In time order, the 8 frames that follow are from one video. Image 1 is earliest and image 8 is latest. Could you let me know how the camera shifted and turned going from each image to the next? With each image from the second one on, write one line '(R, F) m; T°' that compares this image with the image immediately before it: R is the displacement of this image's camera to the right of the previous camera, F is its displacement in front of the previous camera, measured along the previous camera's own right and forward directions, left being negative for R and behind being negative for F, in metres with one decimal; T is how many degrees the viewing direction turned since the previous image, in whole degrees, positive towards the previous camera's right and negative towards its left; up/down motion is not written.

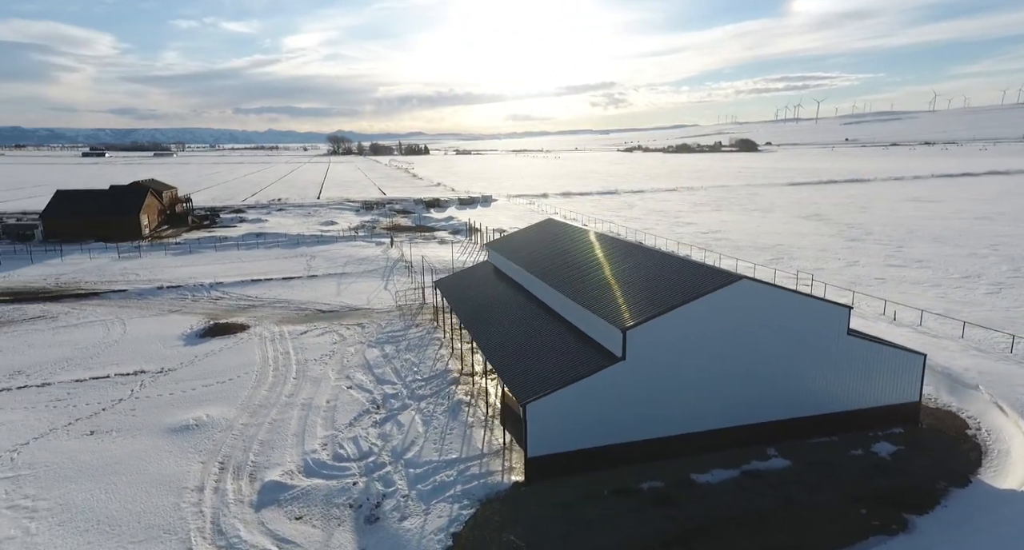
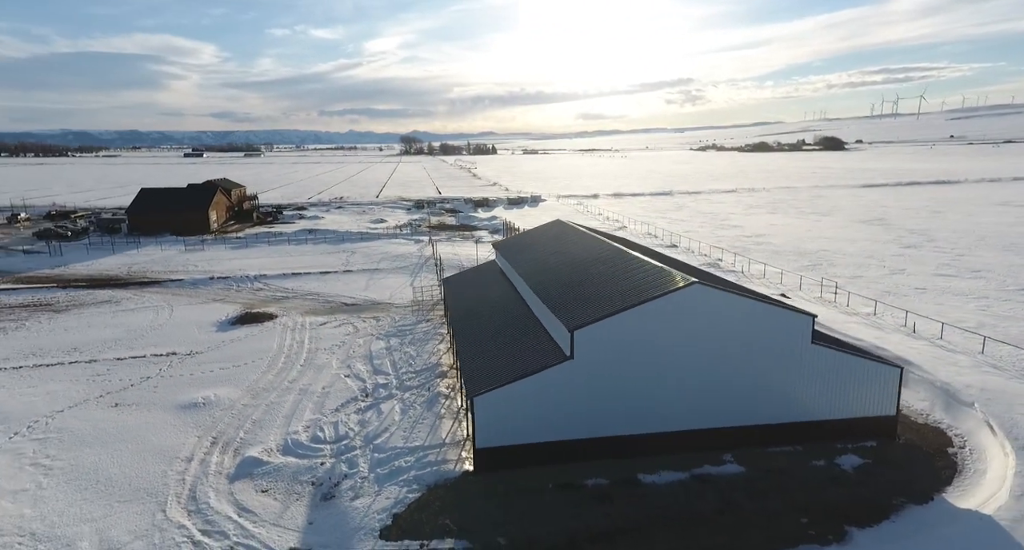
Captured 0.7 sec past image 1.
(+2.3, -0.4) m; -7°
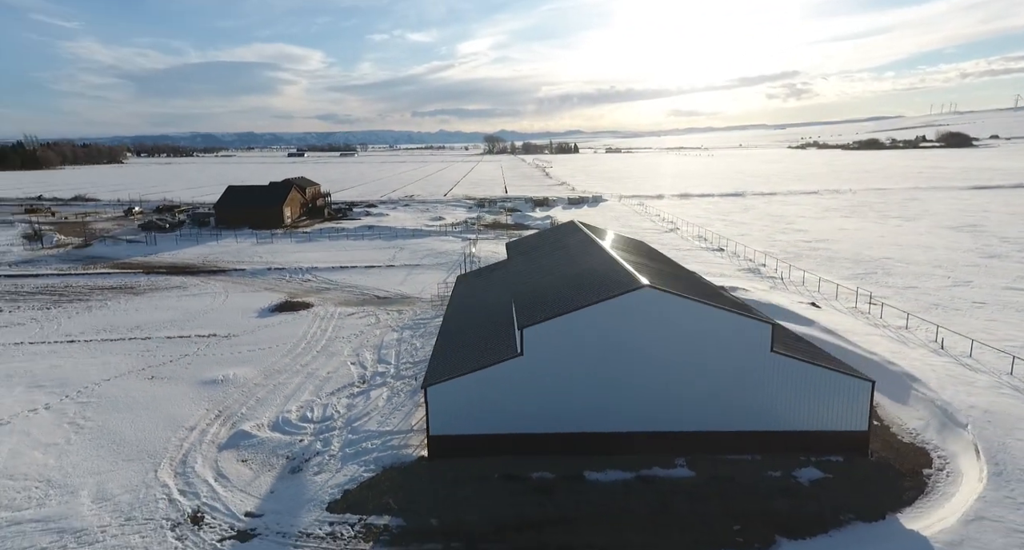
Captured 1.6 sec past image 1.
(+2.7, -0.4) m; -8°
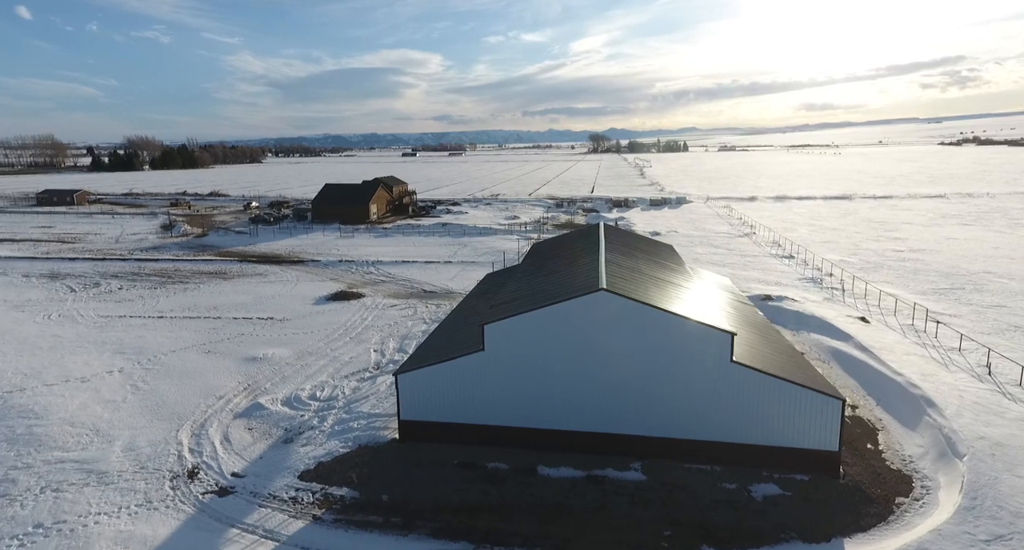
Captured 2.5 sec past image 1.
(+3.1, -0.3) m; -11°
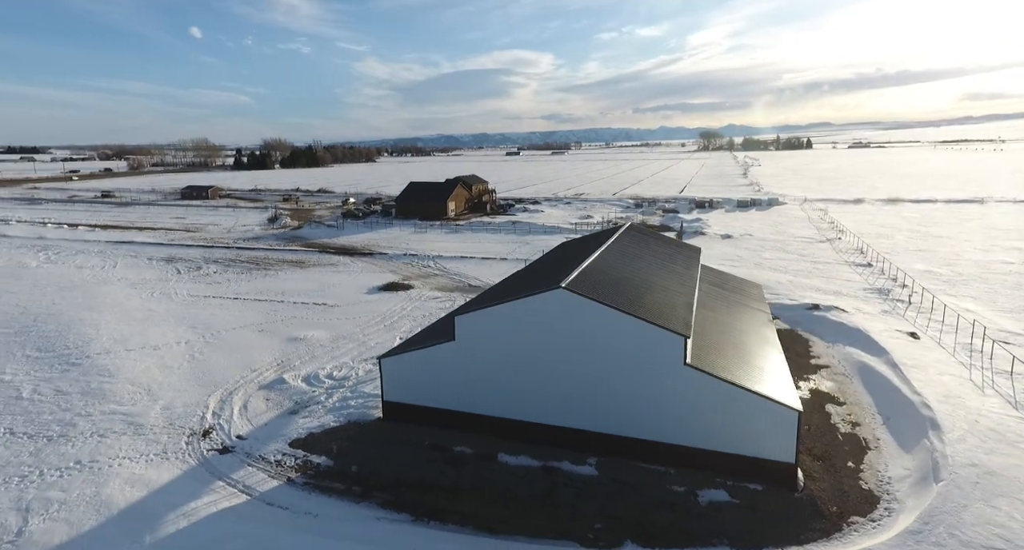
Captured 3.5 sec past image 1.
(+3.0, -0.4) m; -10°
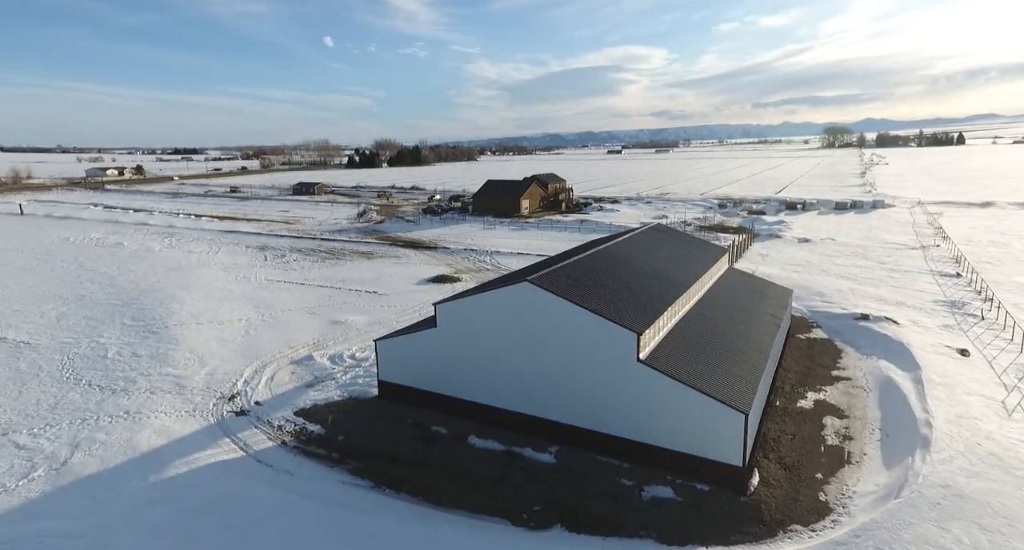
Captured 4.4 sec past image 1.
(+3.0, -0.4) m; -10°
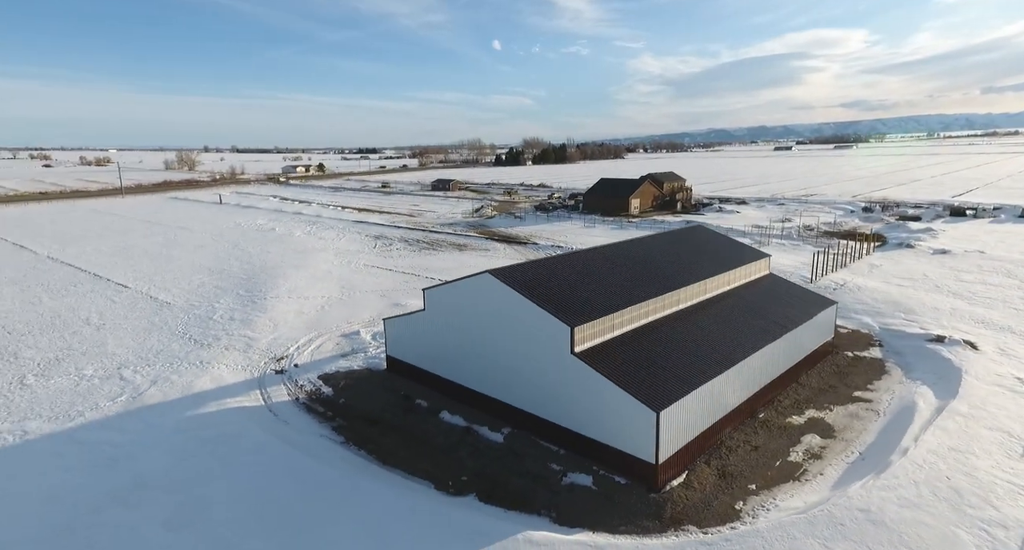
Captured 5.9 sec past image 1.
(+4.5, -0.4) m; -15°
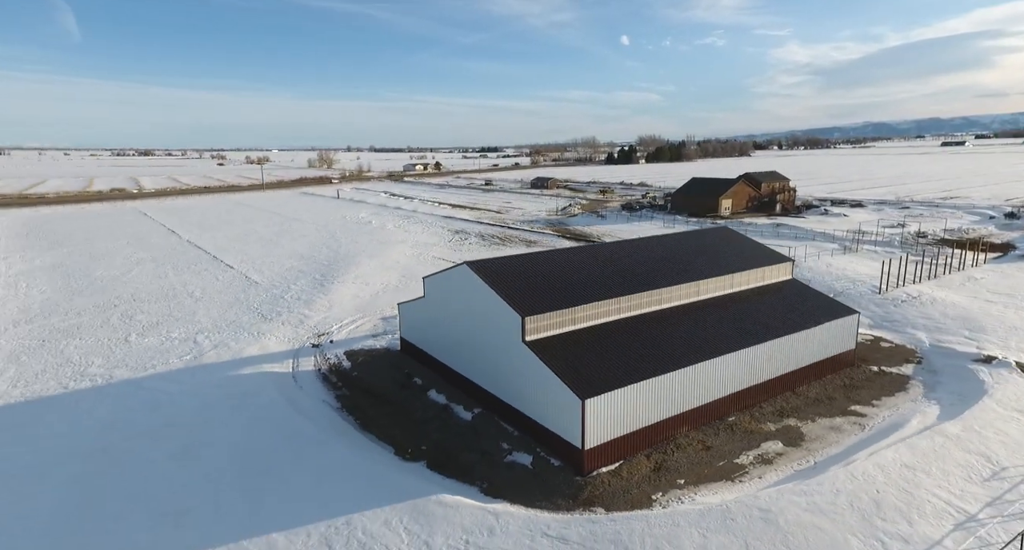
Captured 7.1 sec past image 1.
(+3.7, -0.6) m; -12°
